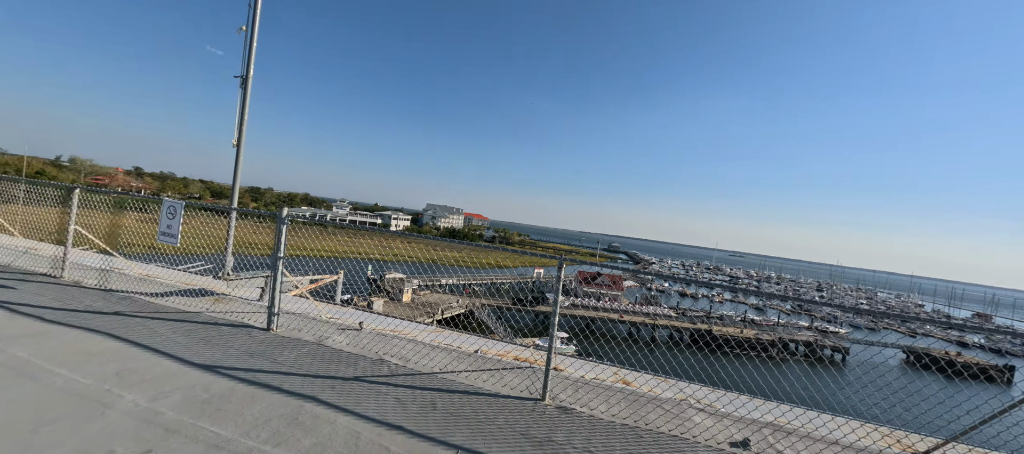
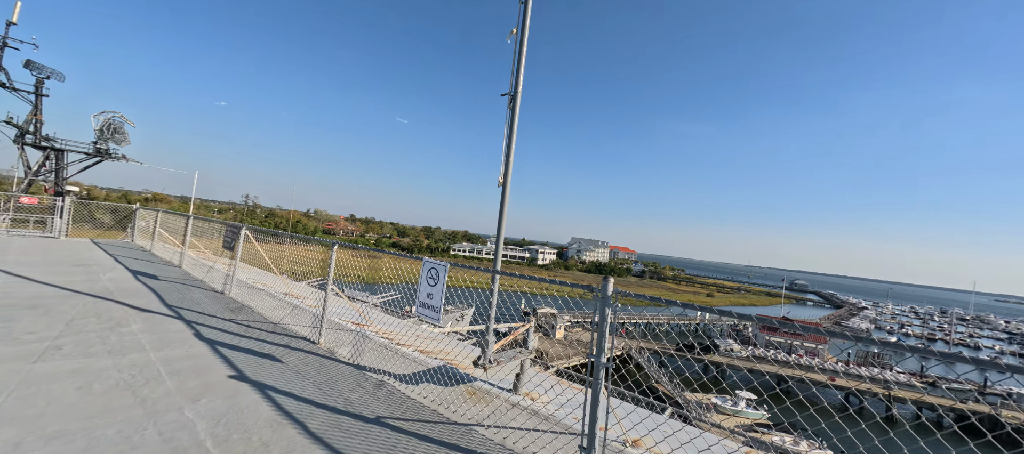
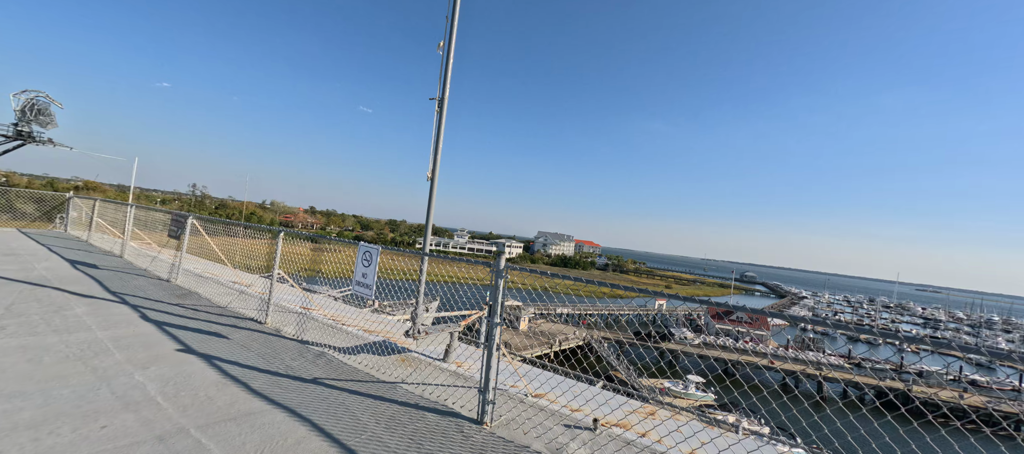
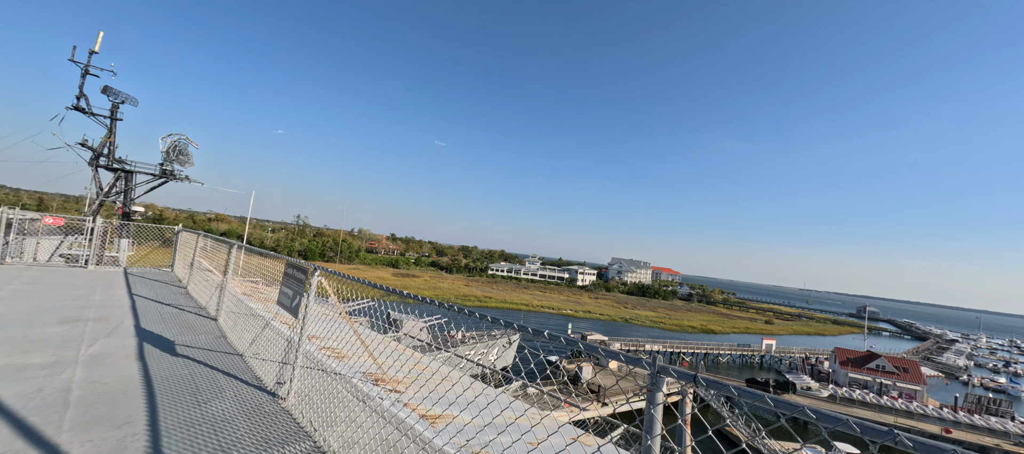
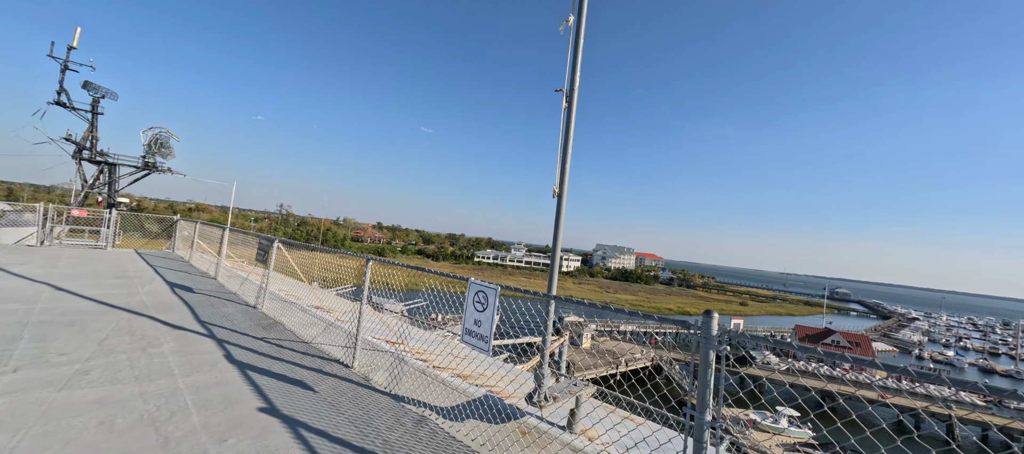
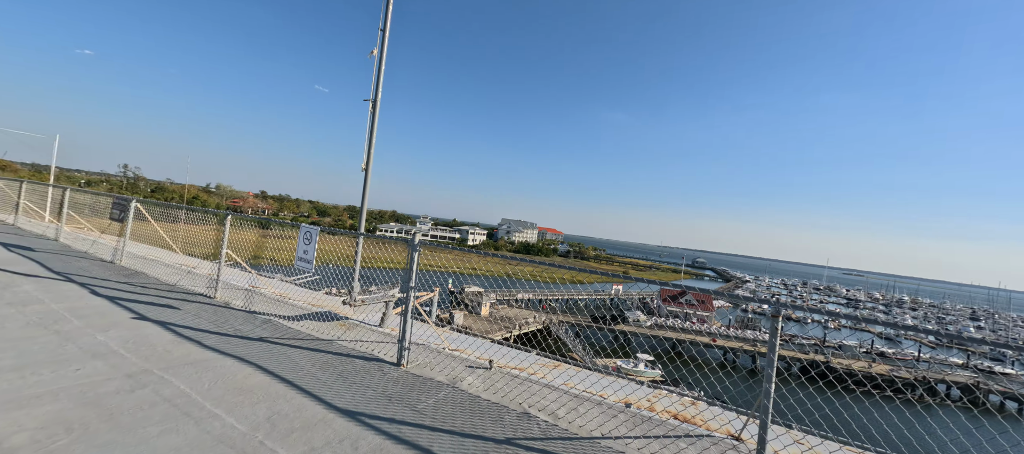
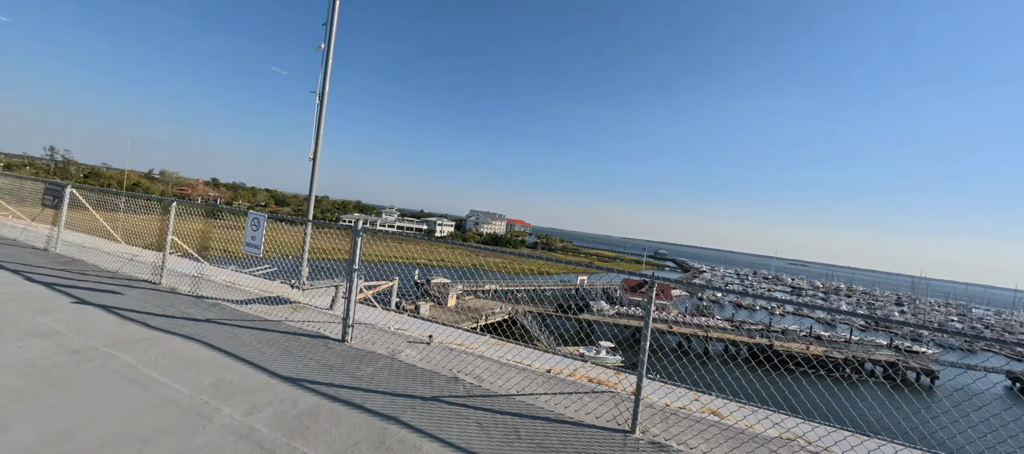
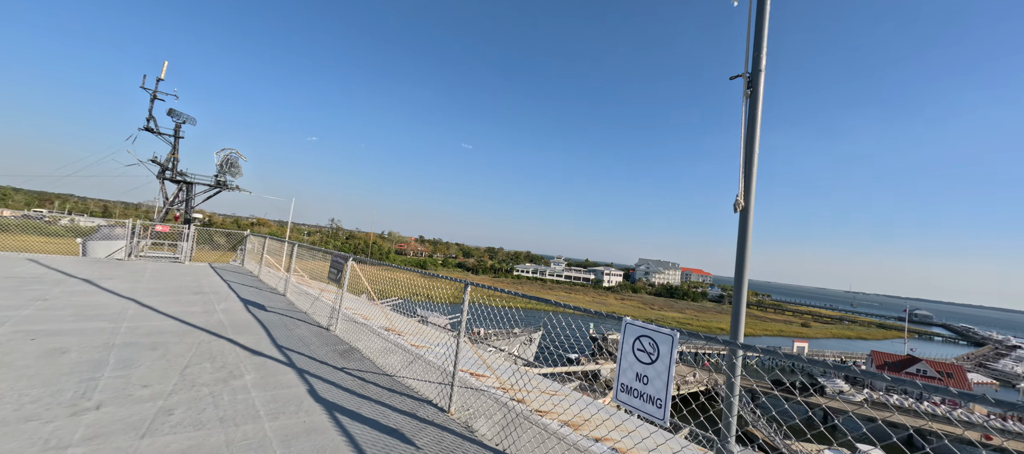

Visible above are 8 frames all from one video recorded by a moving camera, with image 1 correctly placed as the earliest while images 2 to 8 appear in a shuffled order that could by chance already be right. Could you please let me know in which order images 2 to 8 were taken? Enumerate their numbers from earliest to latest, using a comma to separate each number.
7, 6, 3, 2, 5, 8, 4
